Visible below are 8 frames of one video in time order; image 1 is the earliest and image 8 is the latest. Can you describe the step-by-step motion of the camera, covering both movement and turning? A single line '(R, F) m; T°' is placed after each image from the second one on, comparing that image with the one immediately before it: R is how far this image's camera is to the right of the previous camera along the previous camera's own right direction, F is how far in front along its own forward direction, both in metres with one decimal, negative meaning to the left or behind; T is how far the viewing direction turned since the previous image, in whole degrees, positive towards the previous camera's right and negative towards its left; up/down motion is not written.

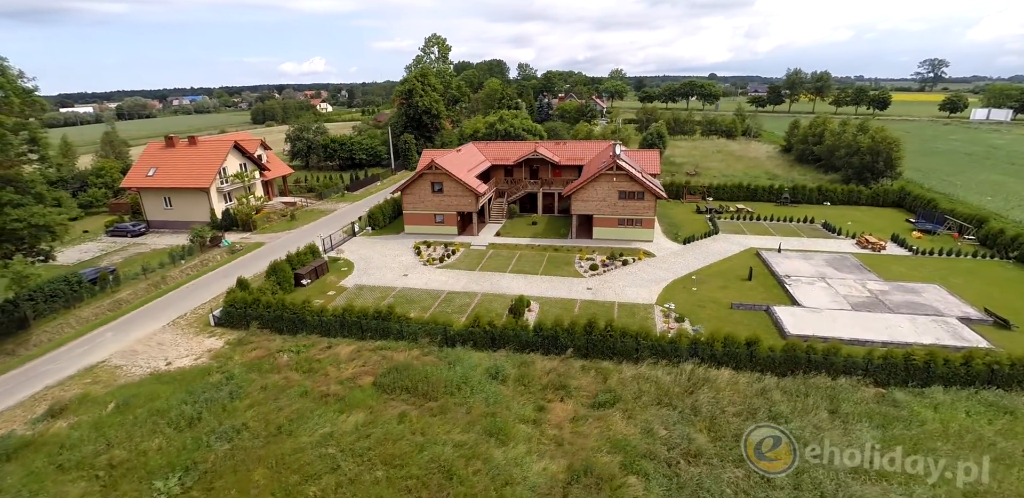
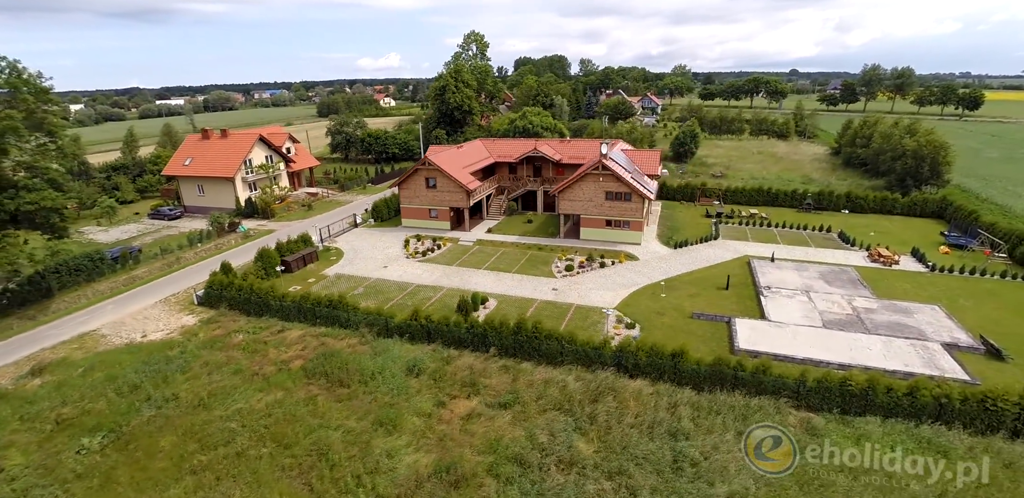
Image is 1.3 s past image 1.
(+5.7, +0.2) m; -7°
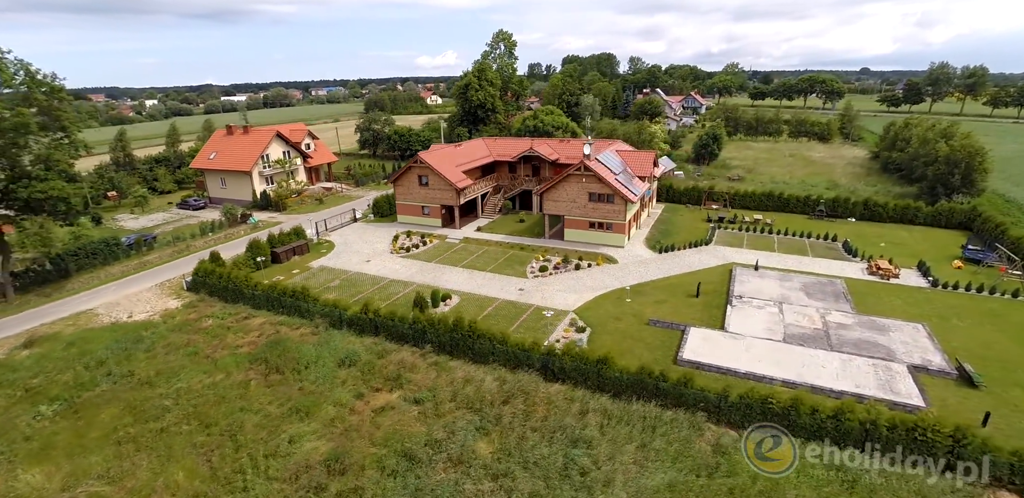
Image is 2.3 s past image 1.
(+4.8, +0.1) m; -6°
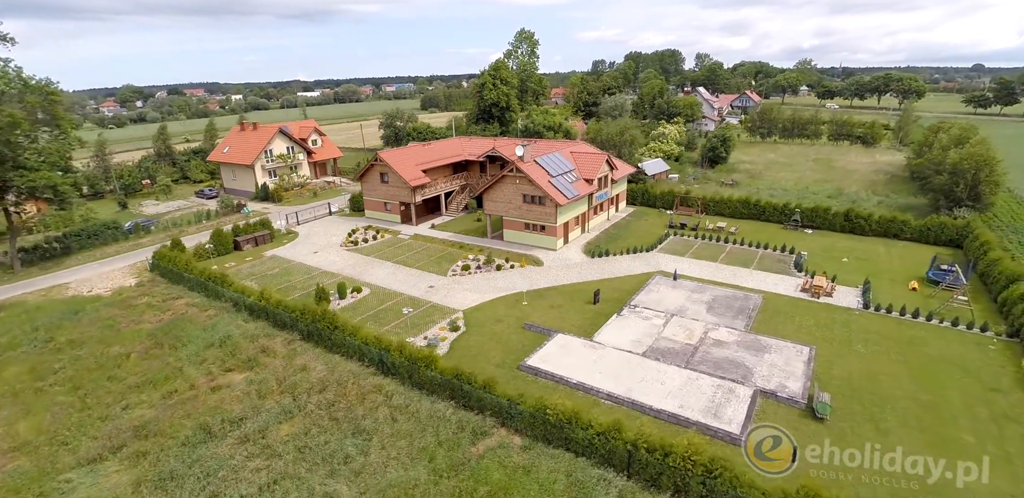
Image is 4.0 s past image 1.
(+9.6, 0.0) m; -8°
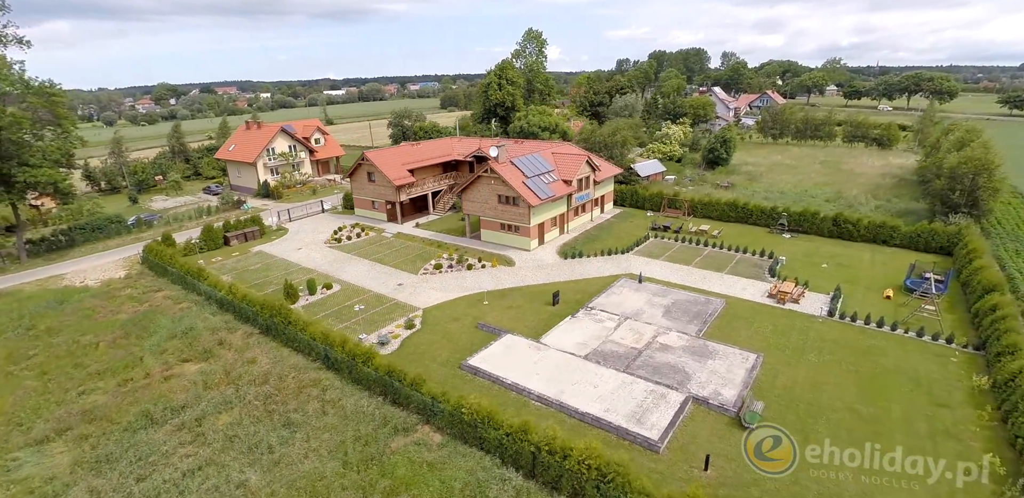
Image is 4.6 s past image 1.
(+3.6, -0.2) m; -3°
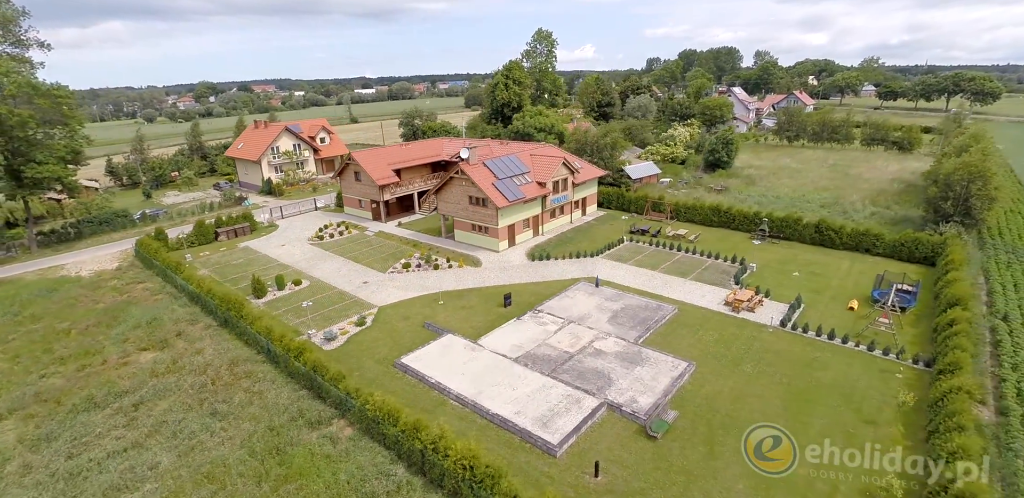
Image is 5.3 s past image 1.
(+4.4, -0.2) m; -4°
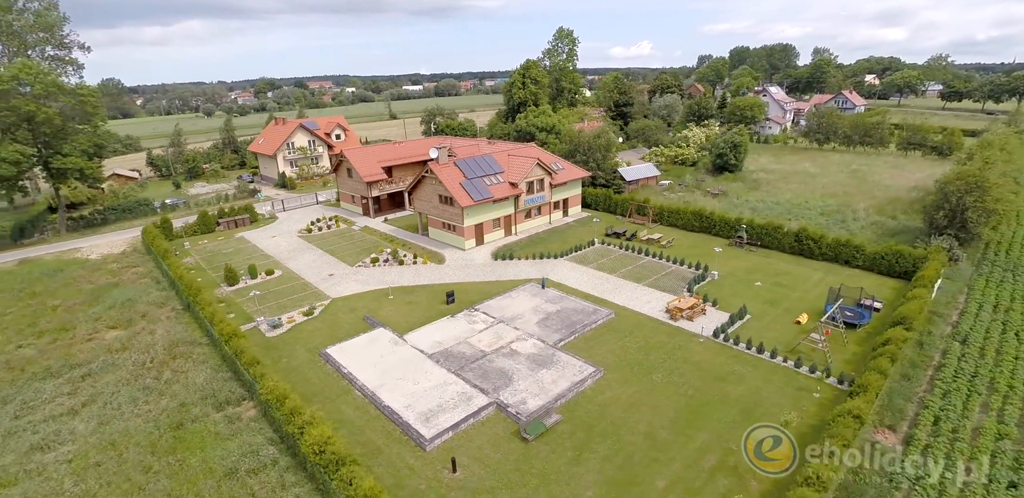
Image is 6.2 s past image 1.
(+6.0, -0.3) m; -6°
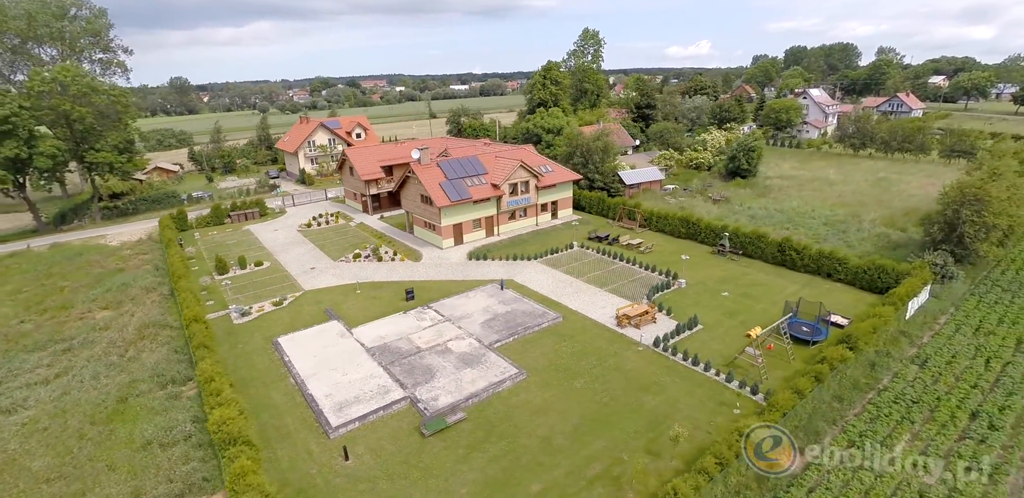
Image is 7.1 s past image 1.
(+5.4, -0.3) m; -6°
